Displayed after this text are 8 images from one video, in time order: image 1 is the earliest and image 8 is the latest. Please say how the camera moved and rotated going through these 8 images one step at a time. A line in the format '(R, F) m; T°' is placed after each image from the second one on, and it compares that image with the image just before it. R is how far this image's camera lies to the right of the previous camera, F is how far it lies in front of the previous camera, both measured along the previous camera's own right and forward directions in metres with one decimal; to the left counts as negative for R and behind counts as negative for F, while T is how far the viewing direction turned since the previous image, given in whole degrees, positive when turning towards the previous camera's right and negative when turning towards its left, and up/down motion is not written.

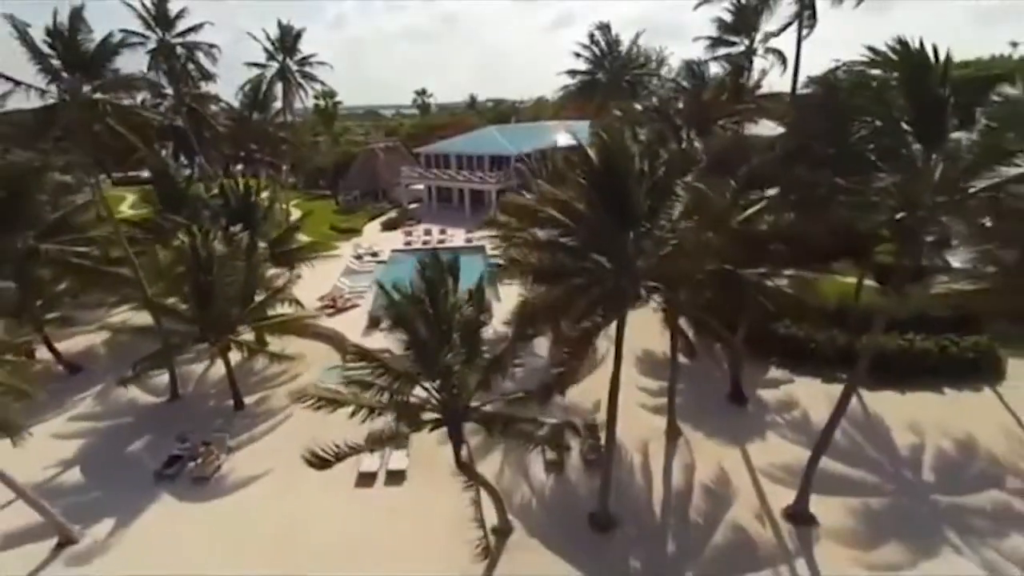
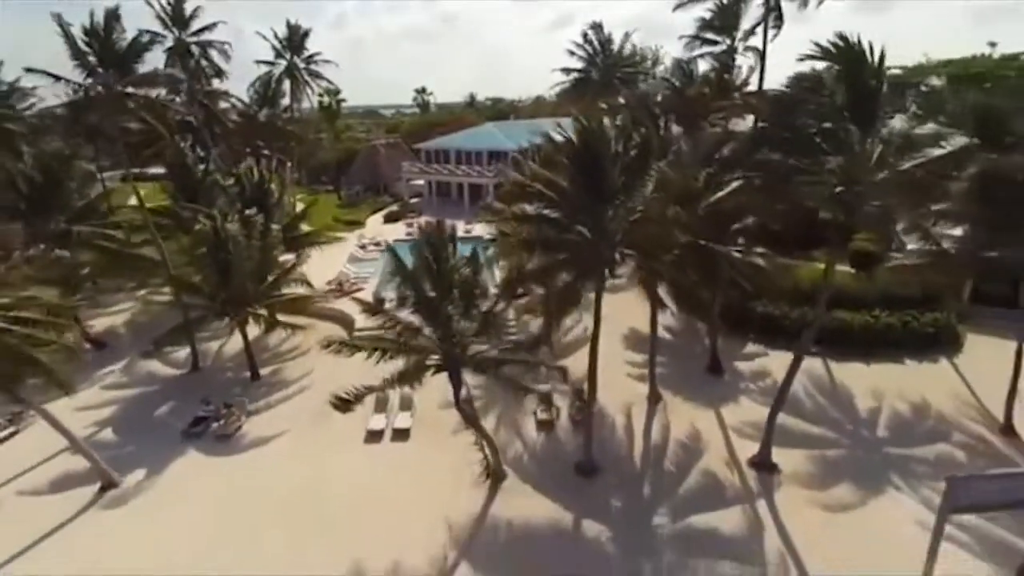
(+0.2, -2.0) m; 0°
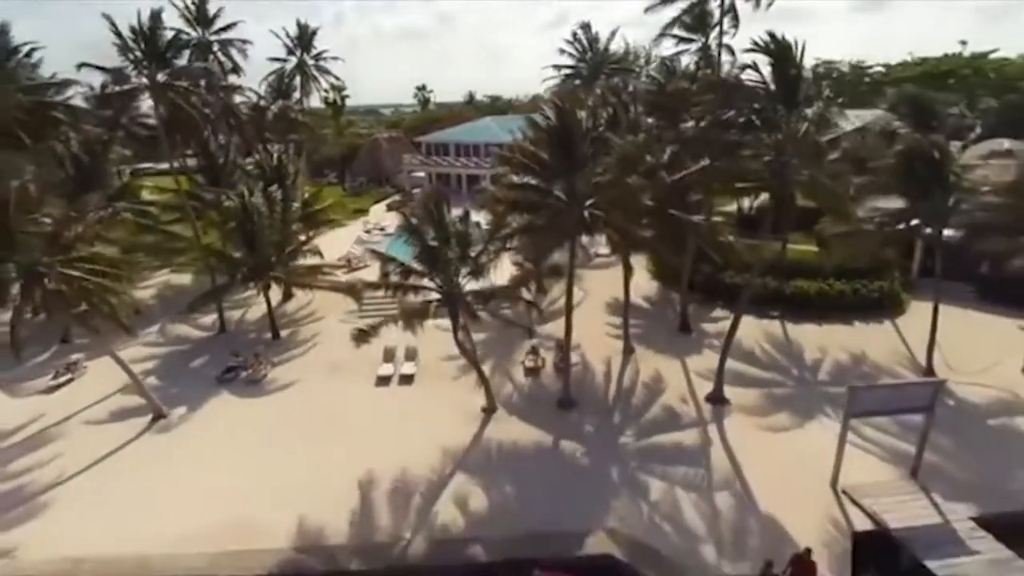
(+0.3, -3.3) m; 0°
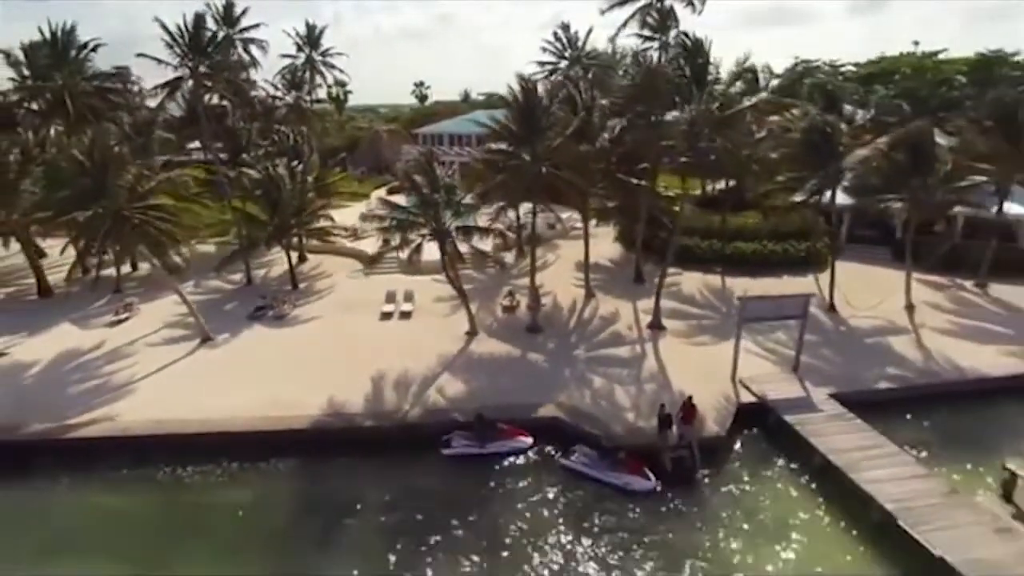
(+0.8, -5.5) m; 0°
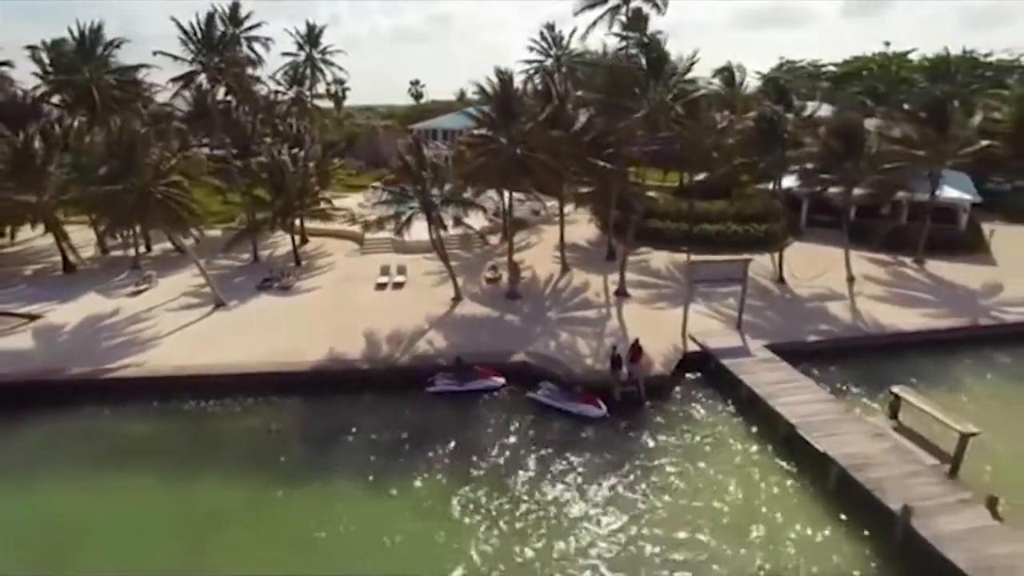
(+0.8, -3.3) m; 0°
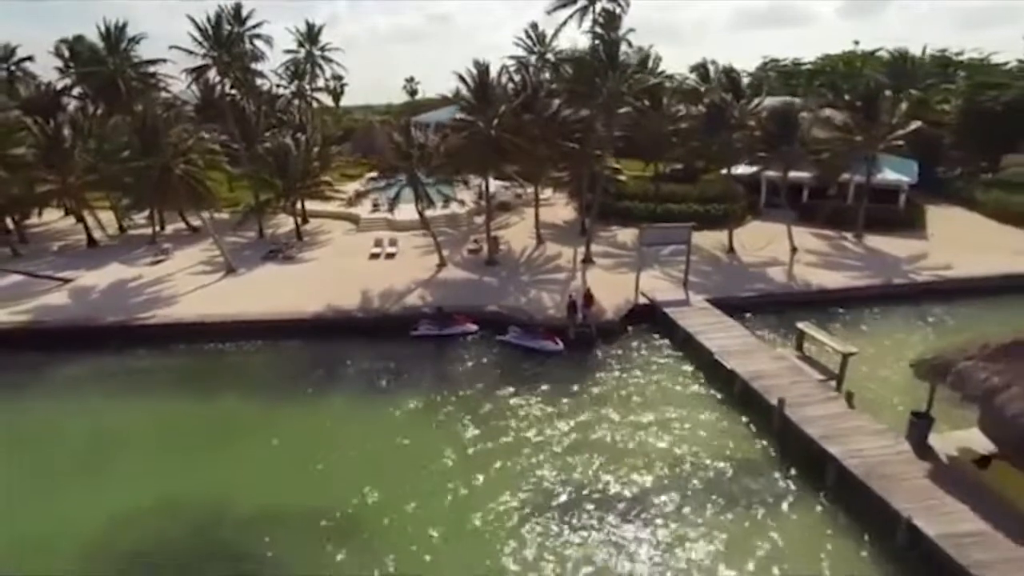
(+1.0, -4.0) m; 0°
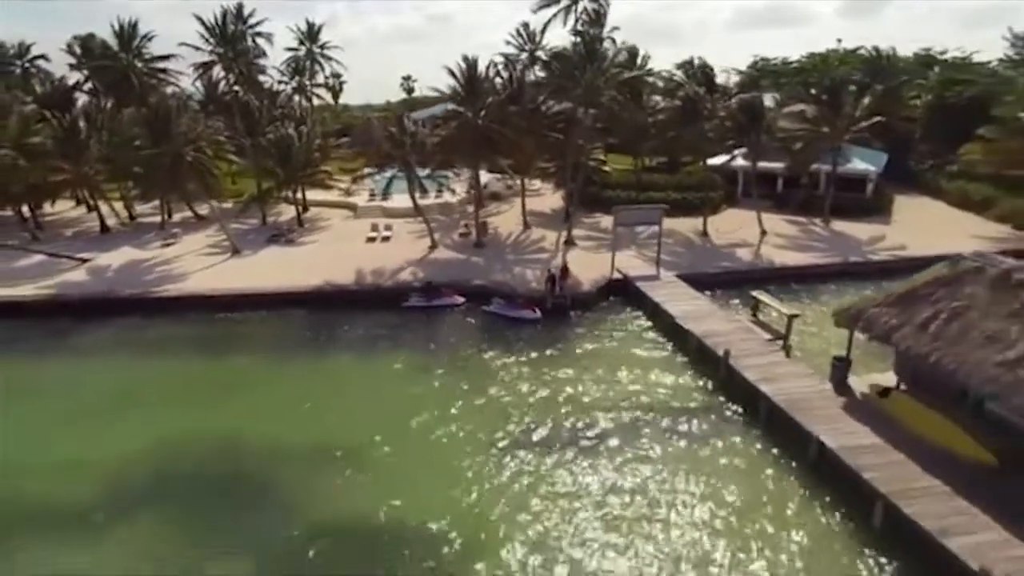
(+0.7, -2.5) m; 0°
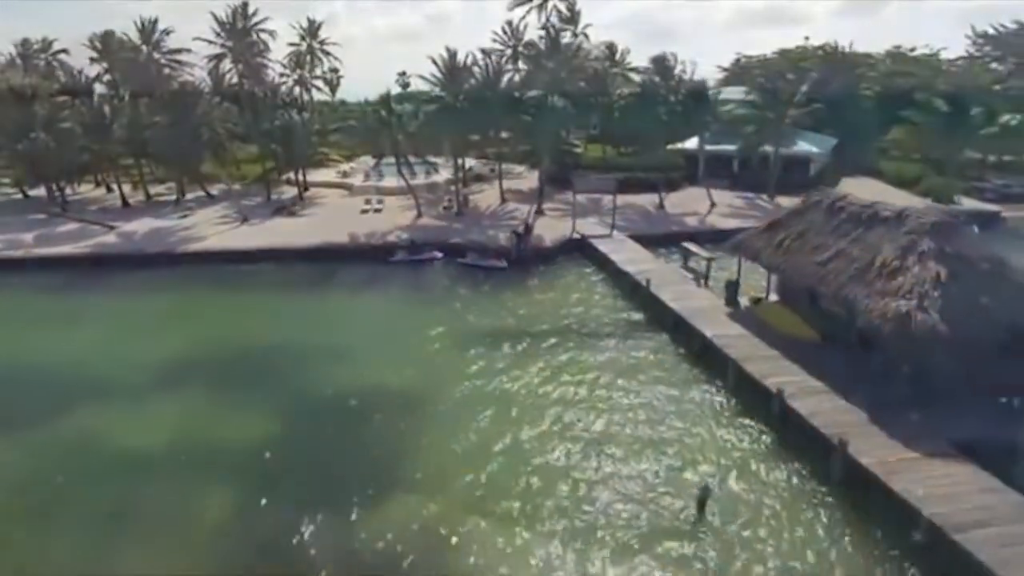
(+1.3, -5.0) m; 0°
